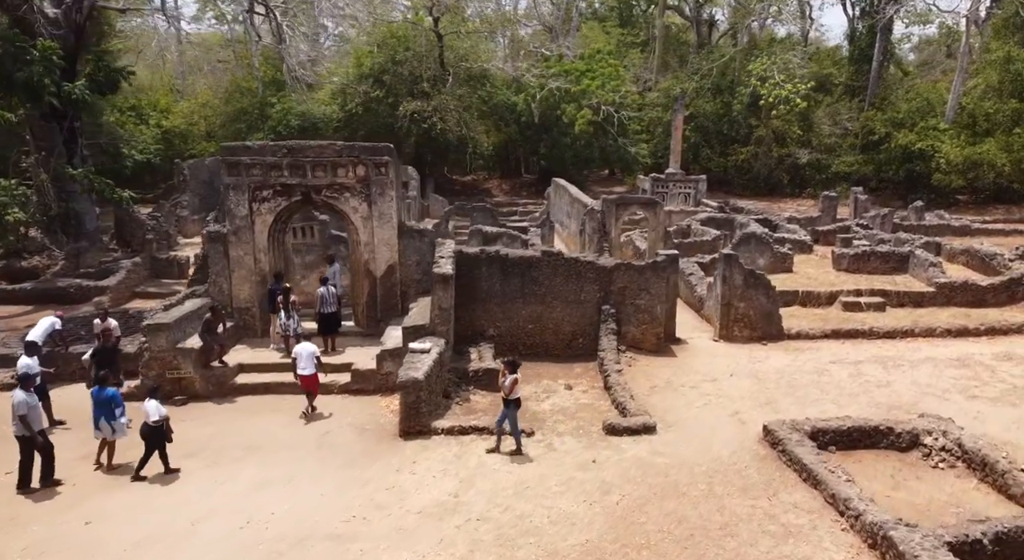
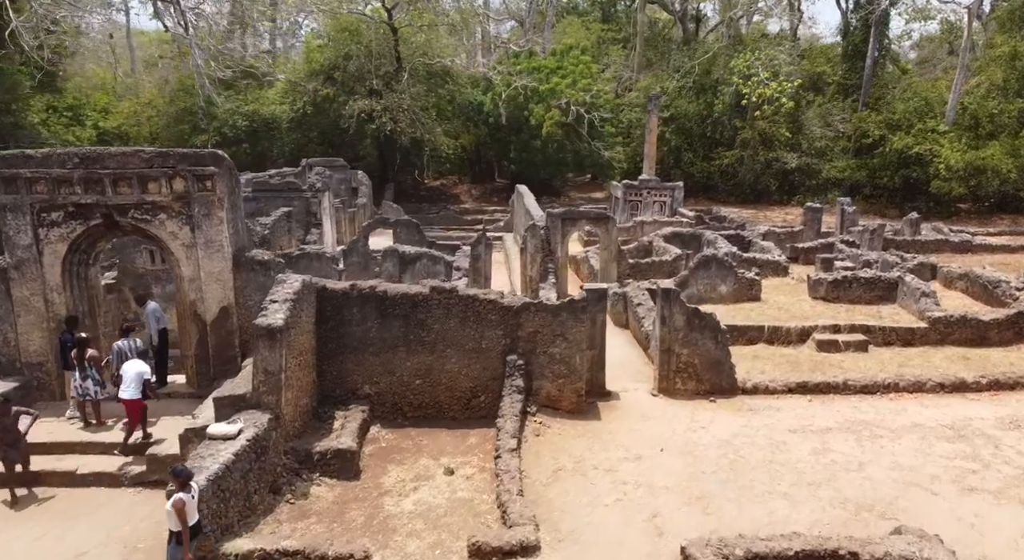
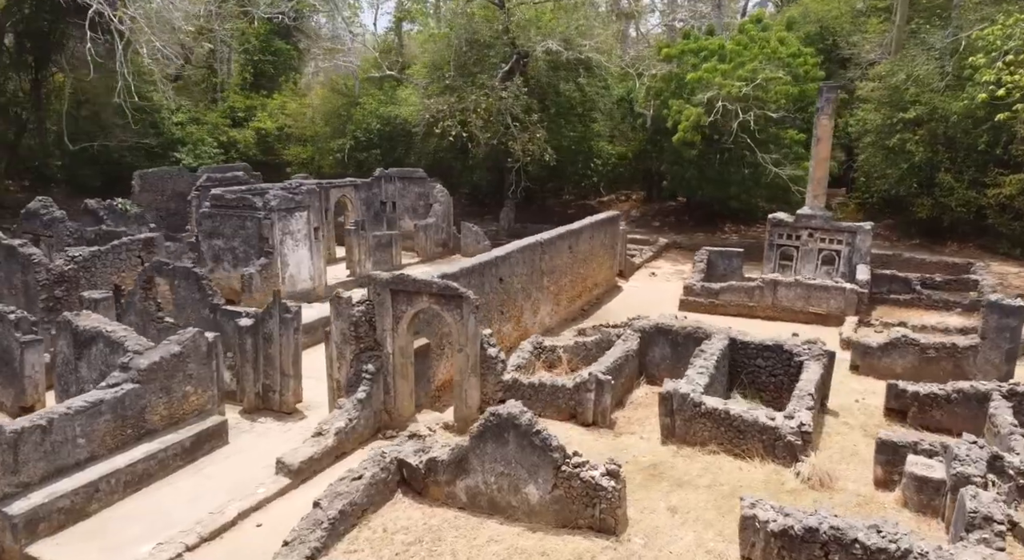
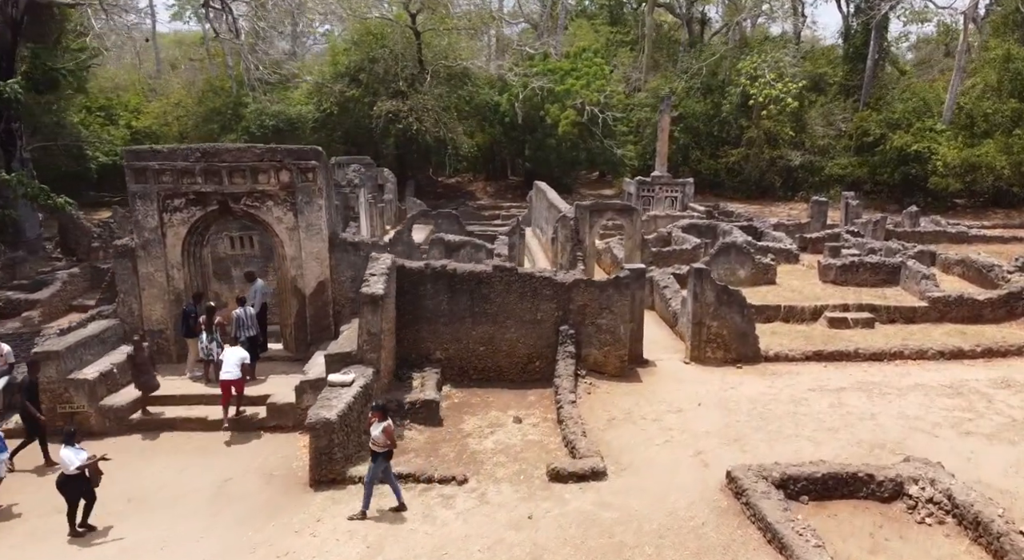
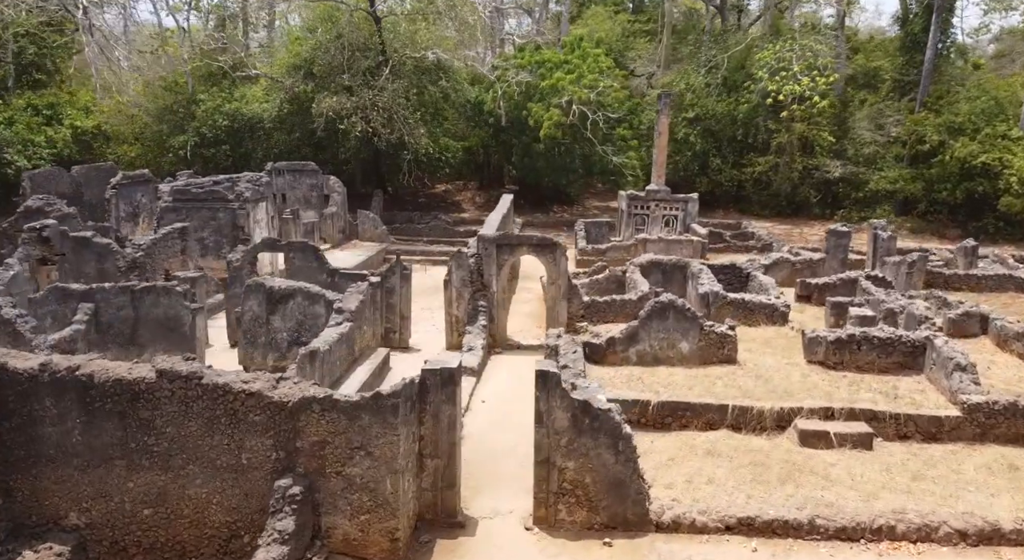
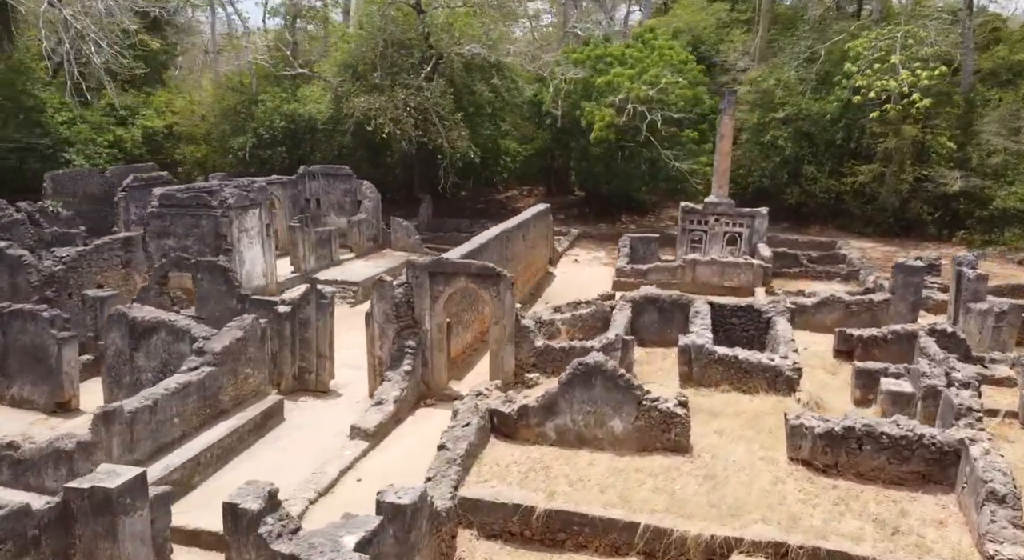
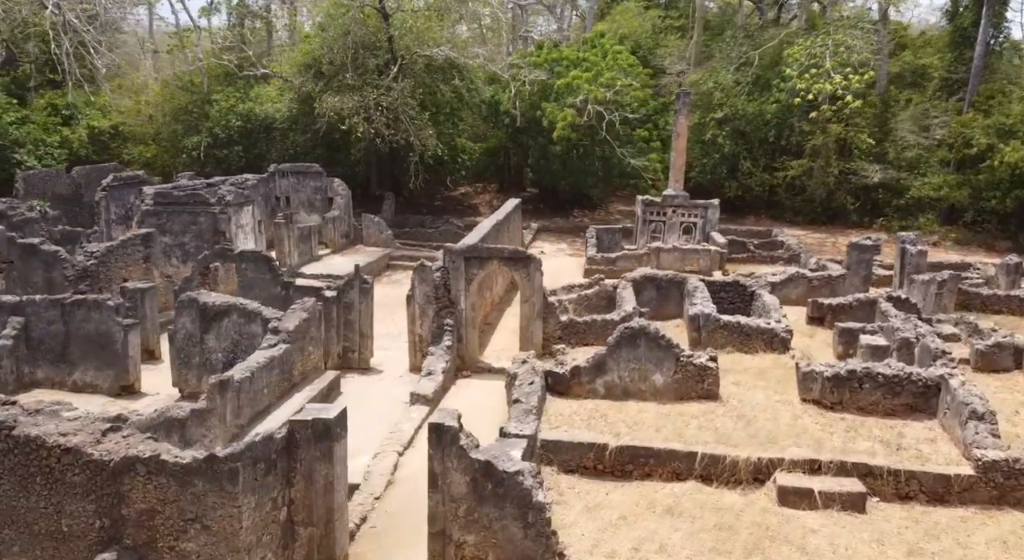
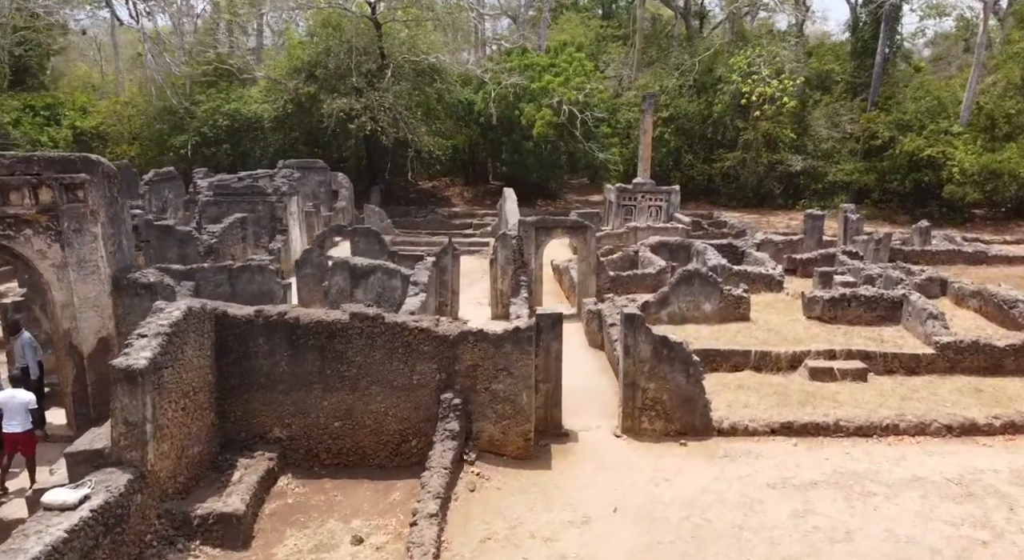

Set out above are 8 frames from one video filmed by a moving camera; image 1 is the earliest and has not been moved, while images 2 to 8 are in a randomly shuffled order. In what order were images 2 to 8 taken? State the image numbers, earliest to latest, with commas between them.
4, 2, 8, 5, 7, 6, 3
